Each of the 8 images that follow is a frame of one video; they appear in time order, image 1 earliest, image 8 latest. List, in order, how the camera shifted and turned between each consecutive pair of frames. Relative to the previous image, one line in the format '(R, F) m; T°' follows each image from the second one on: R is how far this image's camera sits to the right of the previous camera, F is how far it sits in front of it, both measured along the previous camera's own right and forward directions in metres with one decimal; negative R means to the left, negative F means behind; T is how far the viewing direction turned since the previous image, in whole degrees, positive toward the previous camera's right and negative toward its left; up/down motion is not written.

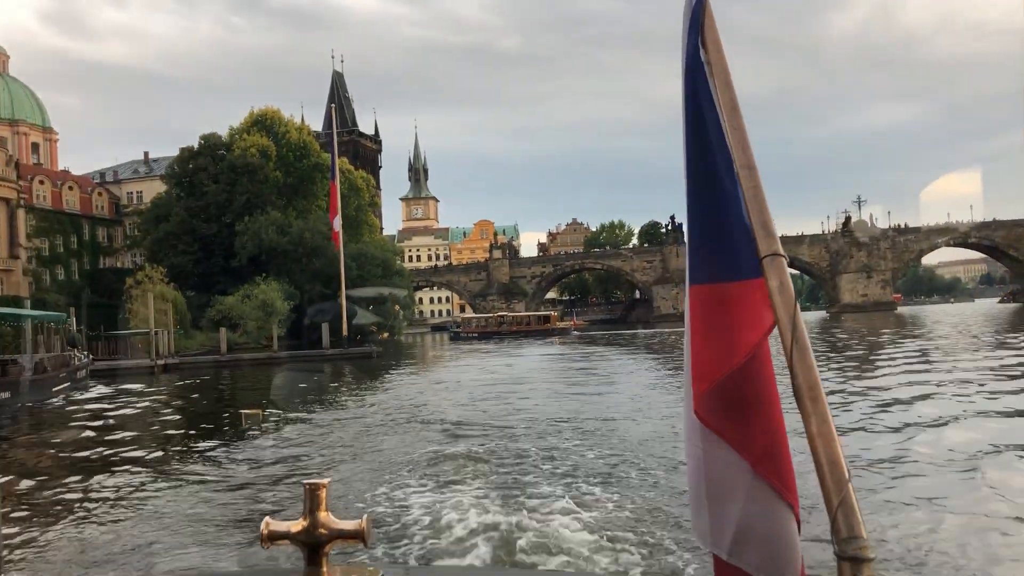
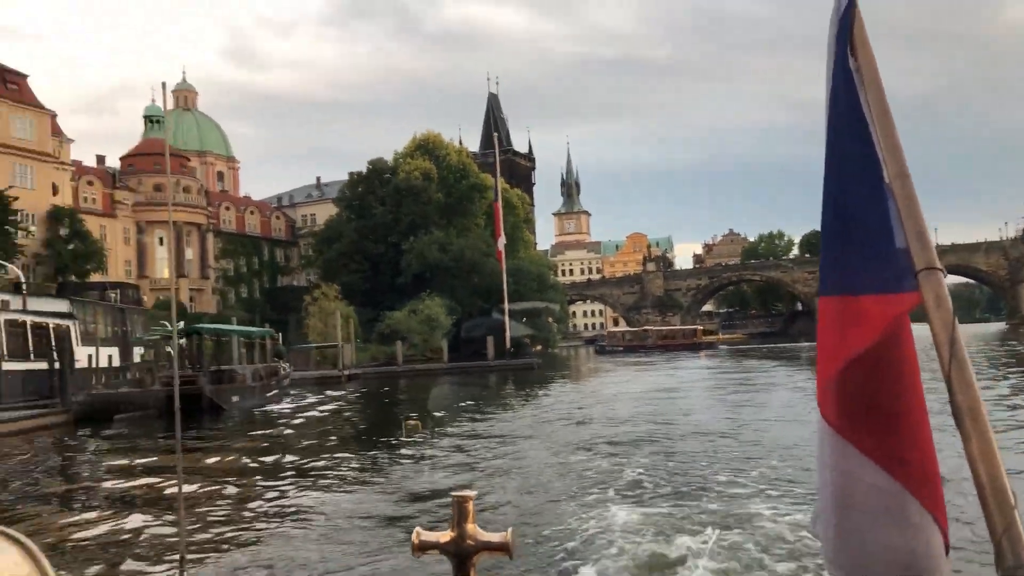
(-0.1, -0.7) m; -10°
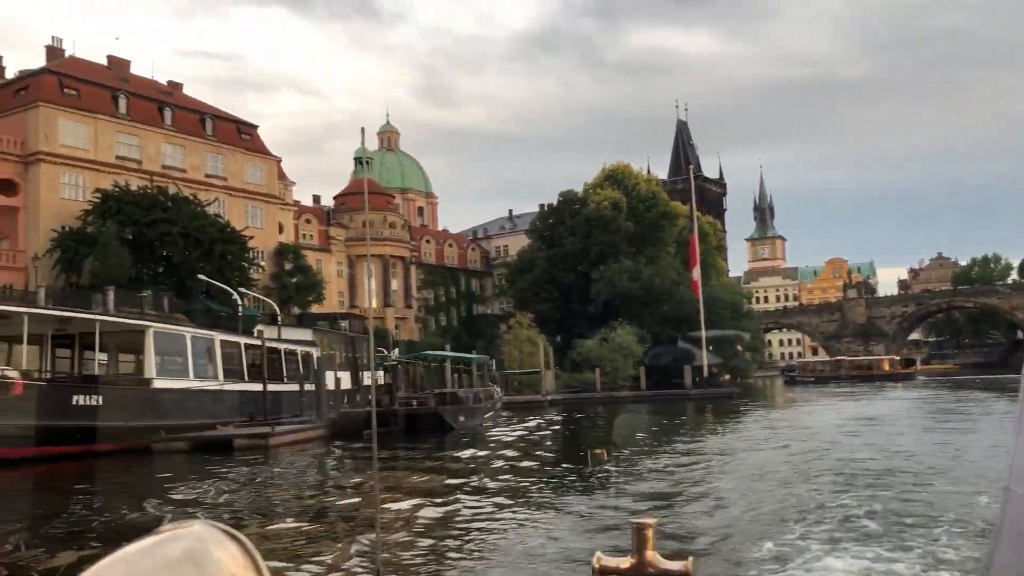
(-0.1, -0.7) m; -12°
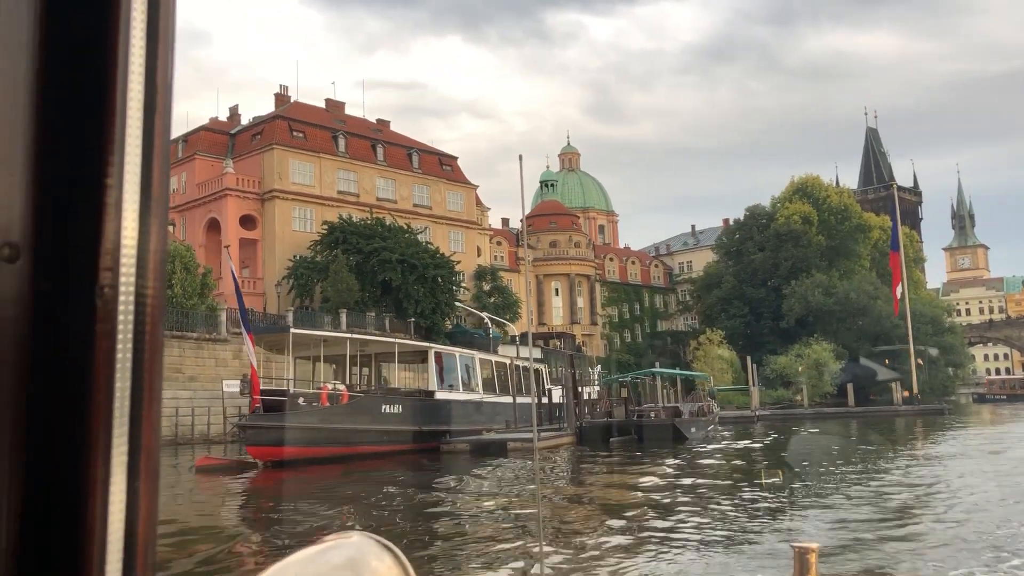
(-0.6, -1.3) m; -11°
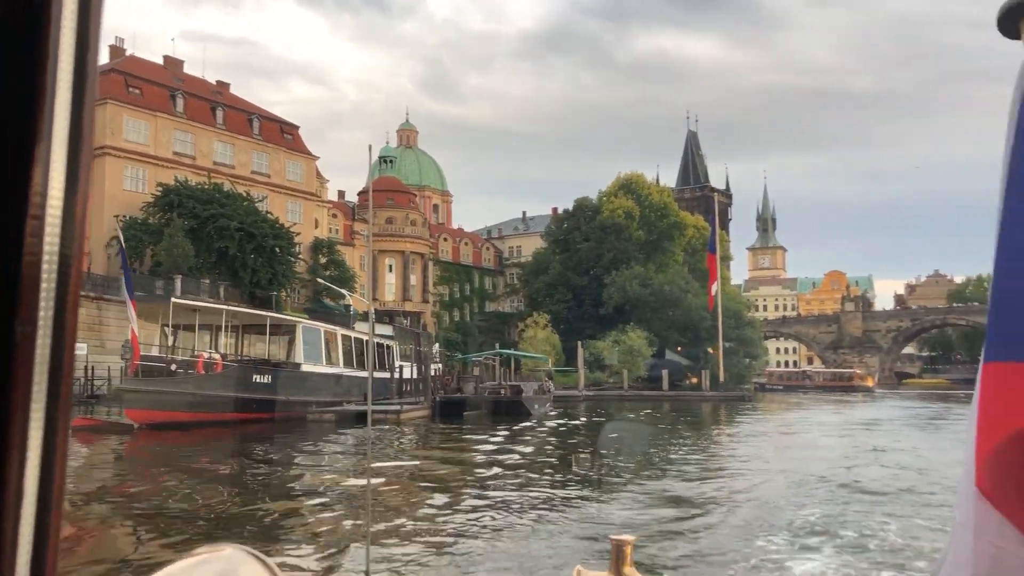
(-0.5, -0.8) m; +11°
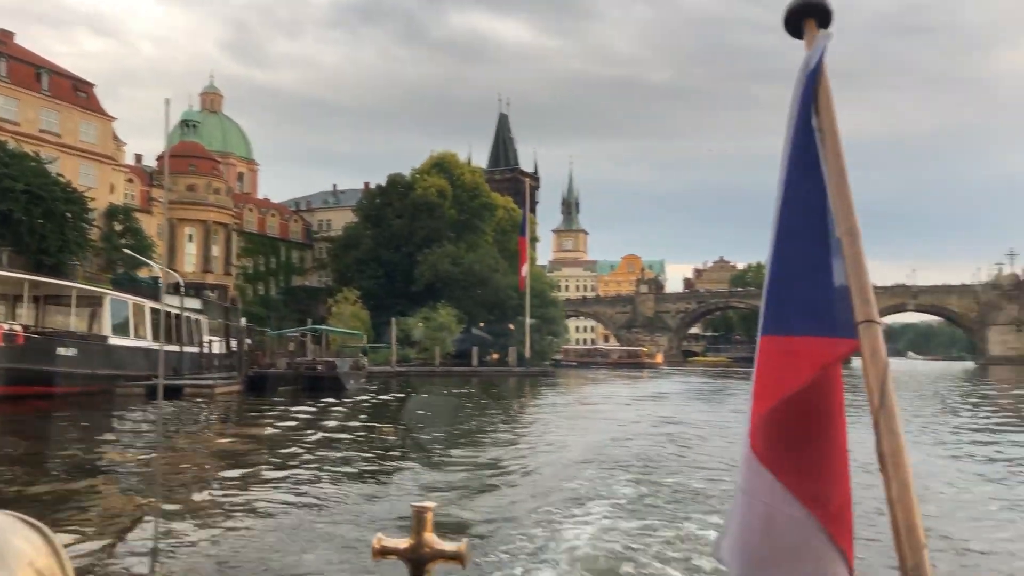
(-0.2, -0.4) m; +12°
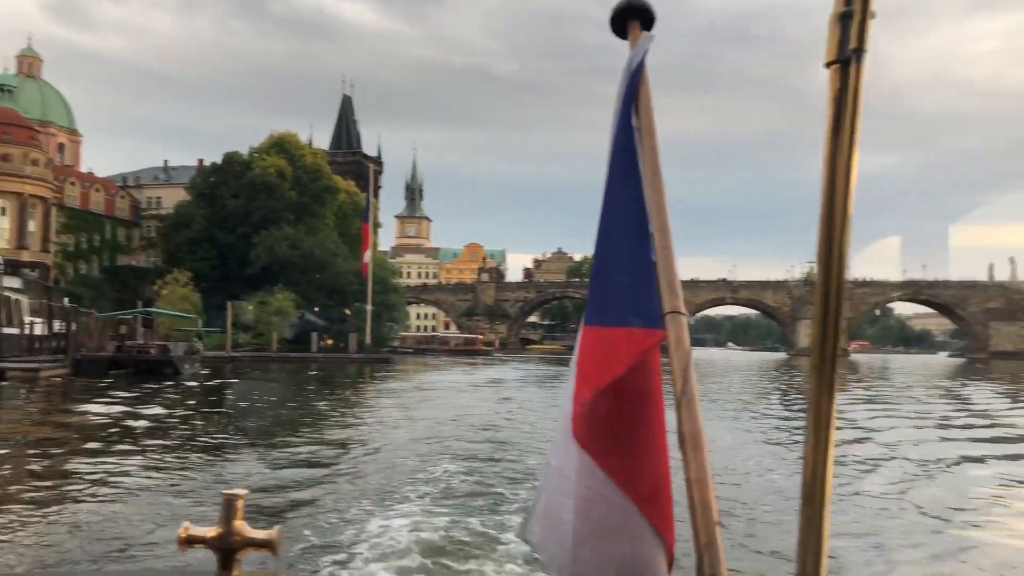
(0.0, -0.3) m; +10°
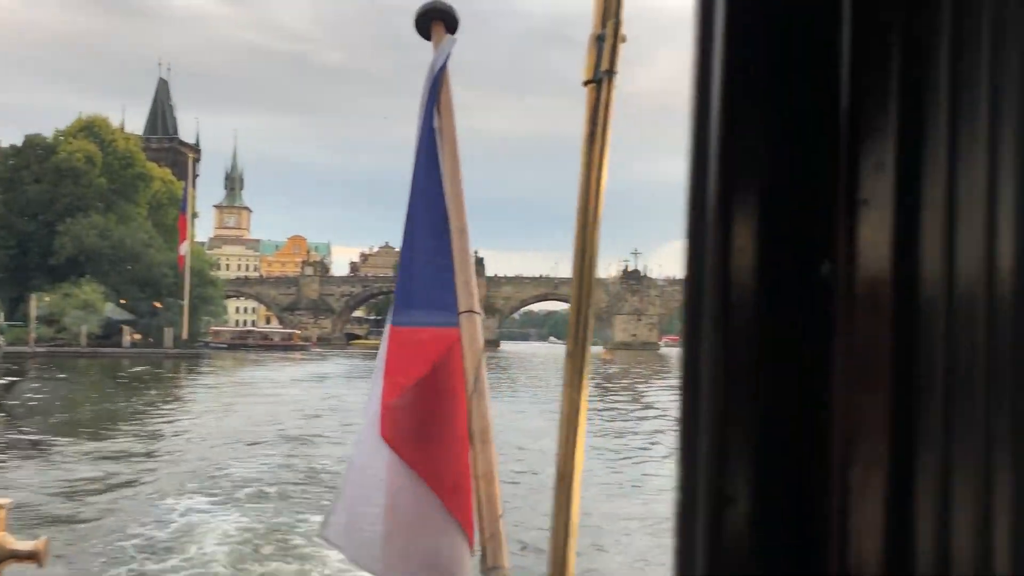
(+0.2, -0.5) m; +11°
